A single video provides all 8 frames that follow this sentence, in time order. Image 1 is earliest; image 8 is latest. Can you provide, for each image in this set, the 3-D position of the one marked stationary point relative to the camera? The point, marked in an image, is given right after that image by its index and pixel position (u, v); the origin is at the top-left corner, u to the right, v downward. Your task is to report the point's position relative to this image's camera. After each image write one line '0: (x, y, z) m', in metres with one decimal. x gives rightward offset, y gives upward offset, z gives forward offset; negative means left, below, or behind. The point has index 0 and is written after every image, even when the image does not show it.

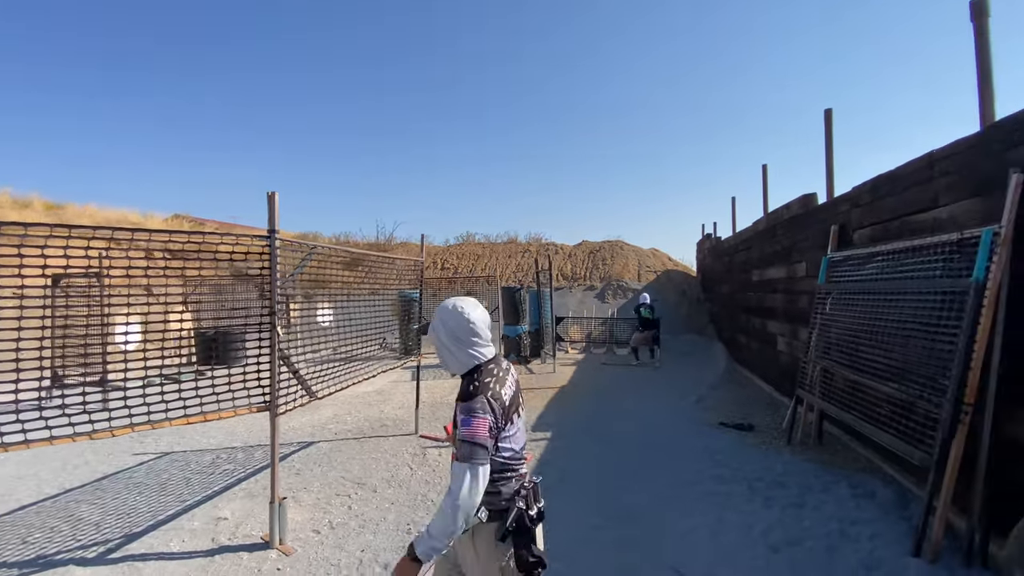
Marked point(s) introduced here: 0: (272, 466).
0: (-1.8, -1.3, +3.6) m
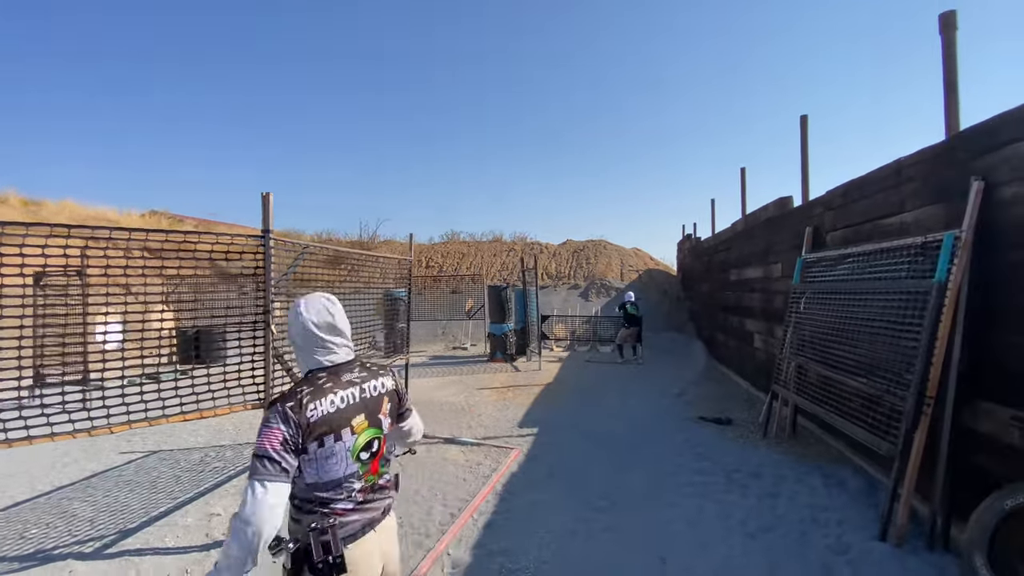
0: (-1.9, -1.3, +3.7) m
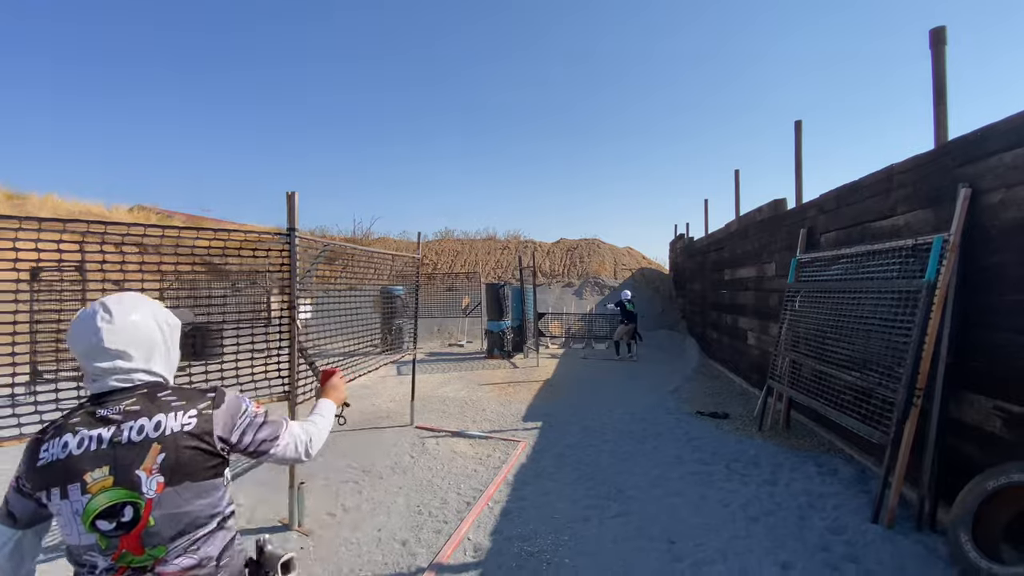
0: (-1.8, -1.3, +3.8) m
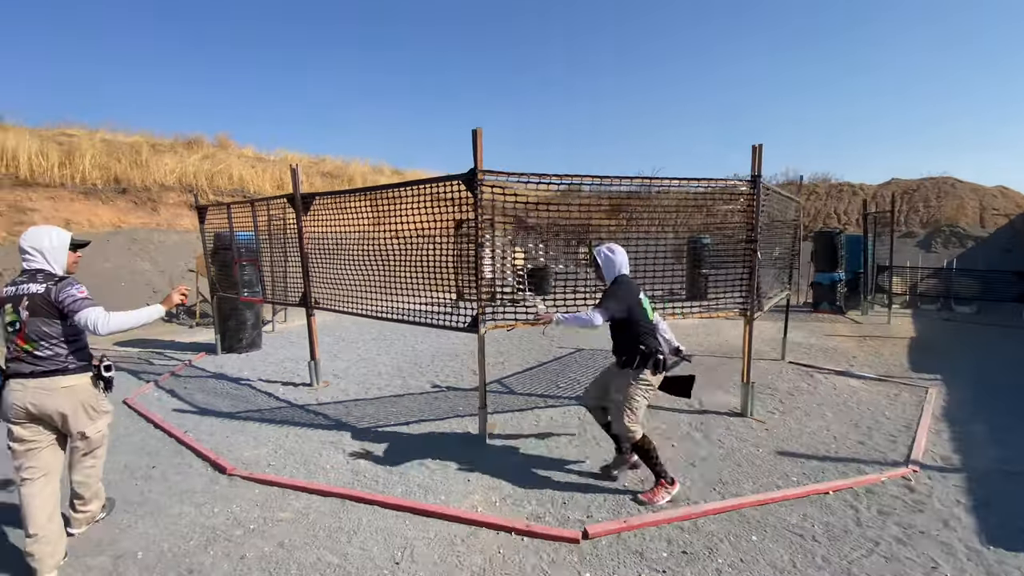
0: (+2.4, -0.7, +4.8) m
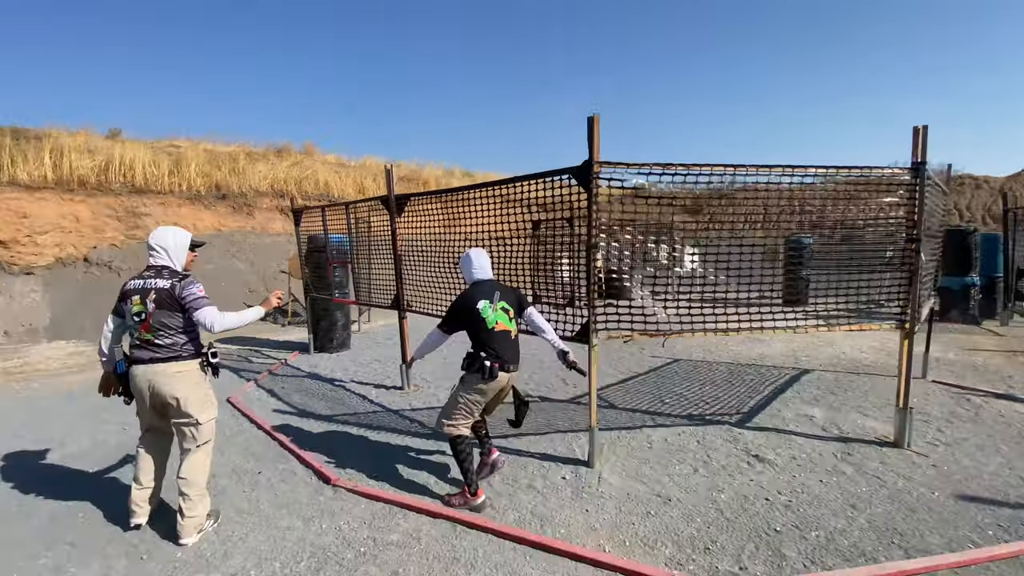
0: (+3.3, -0.8, +4.1) m
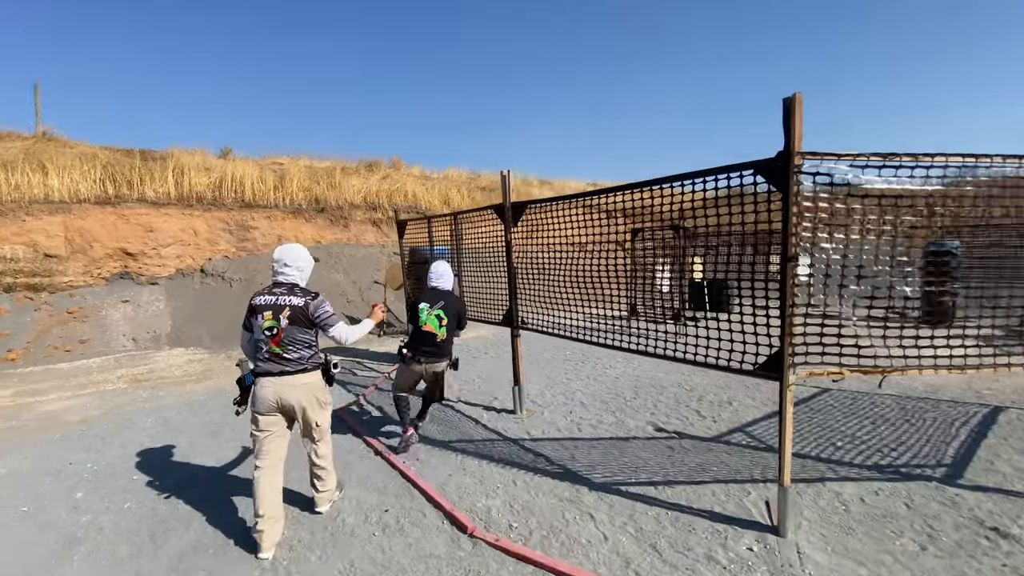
0: (+4.4, -0.9, +3.0) m
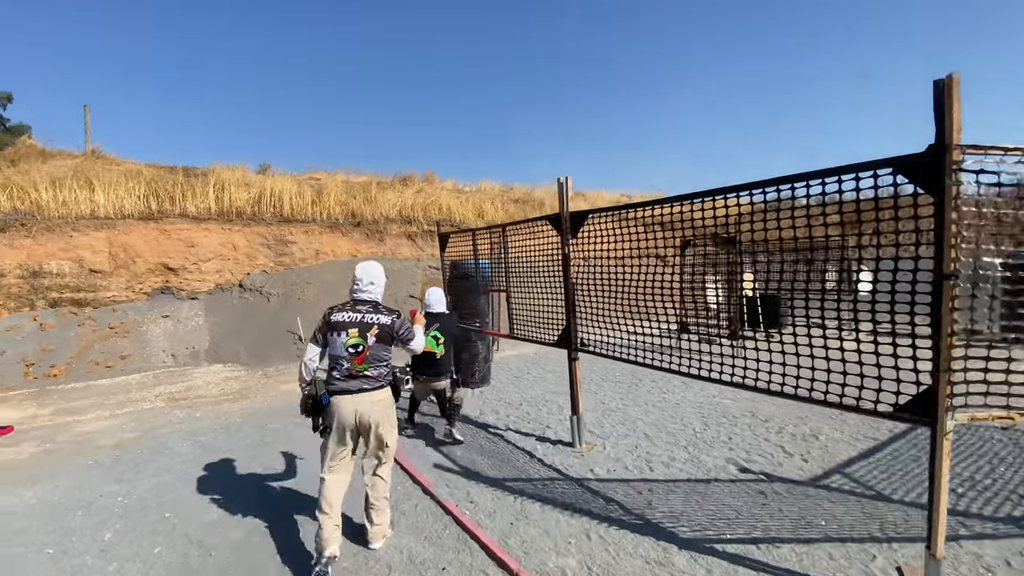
0: (+4.8, -1.0, +2.2) m
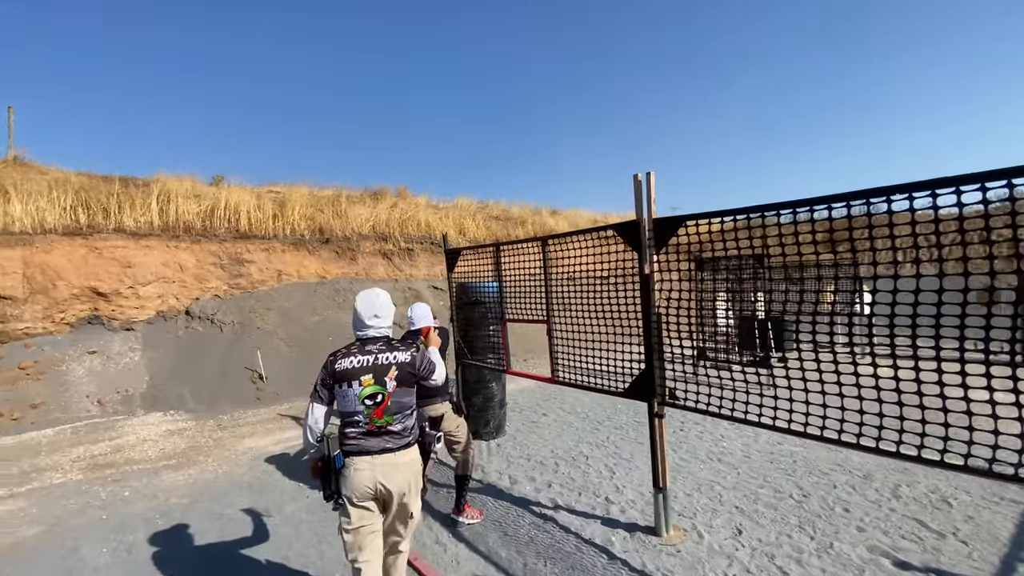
0: (+5.4, -1.2, +1.4) m
